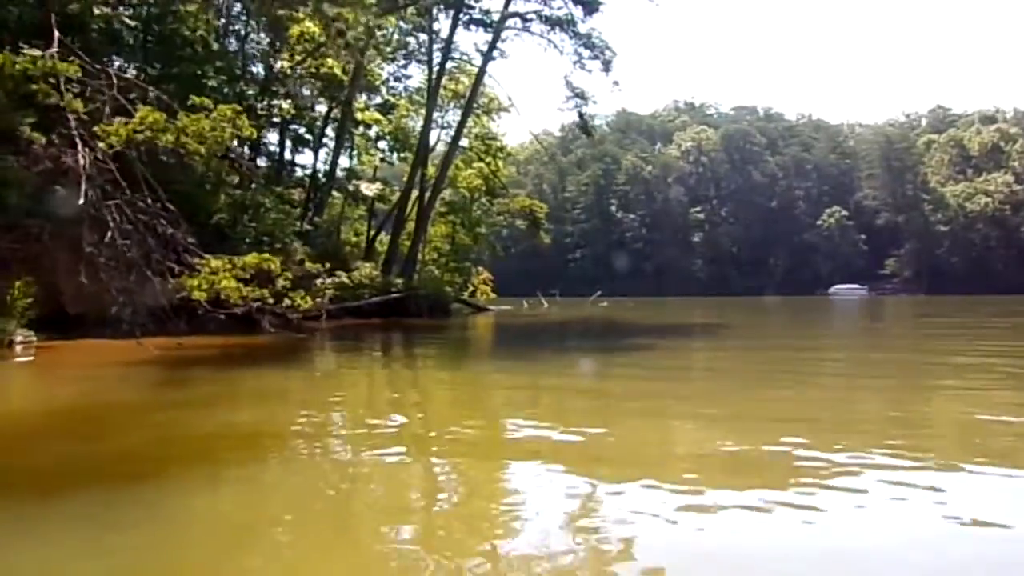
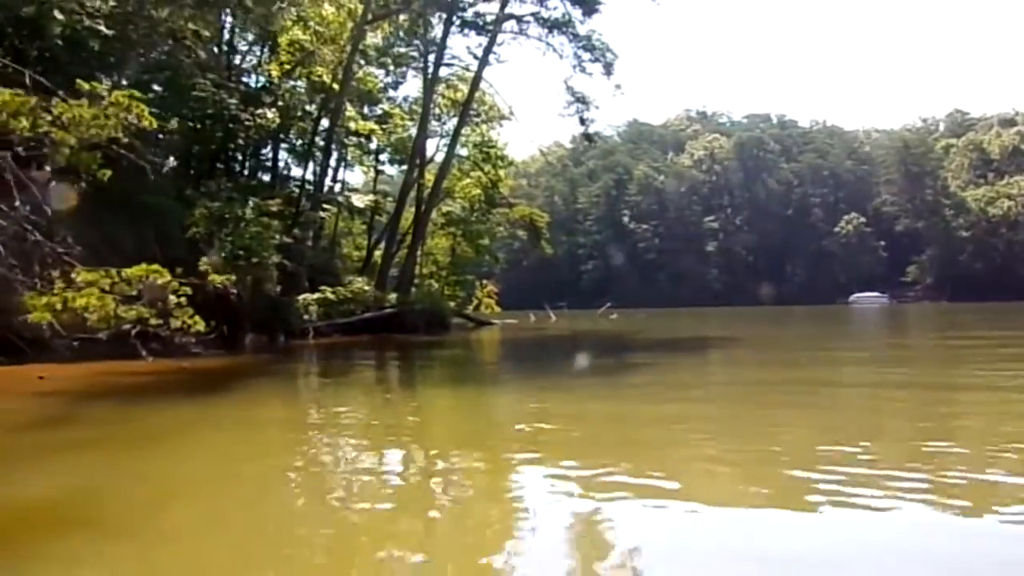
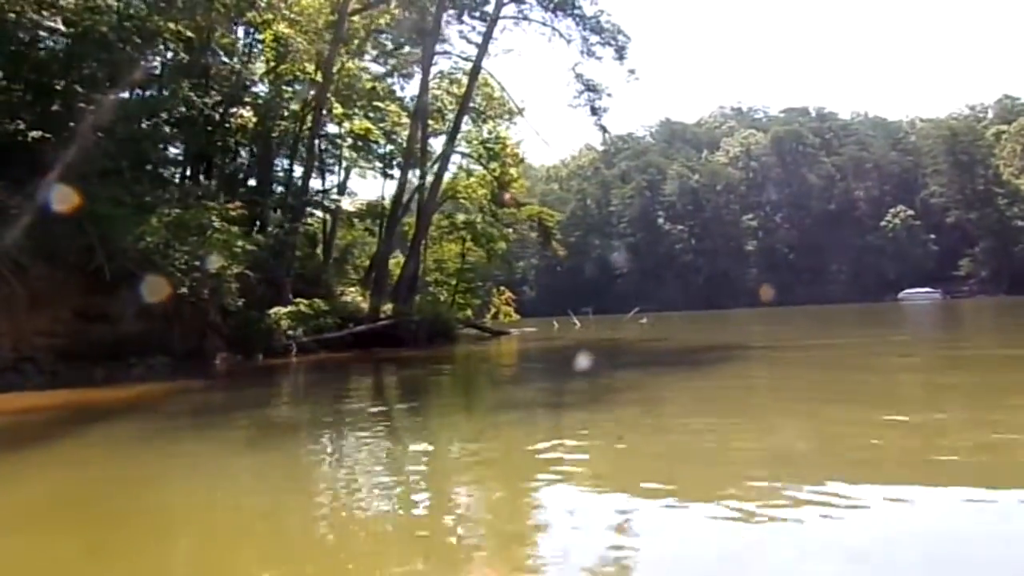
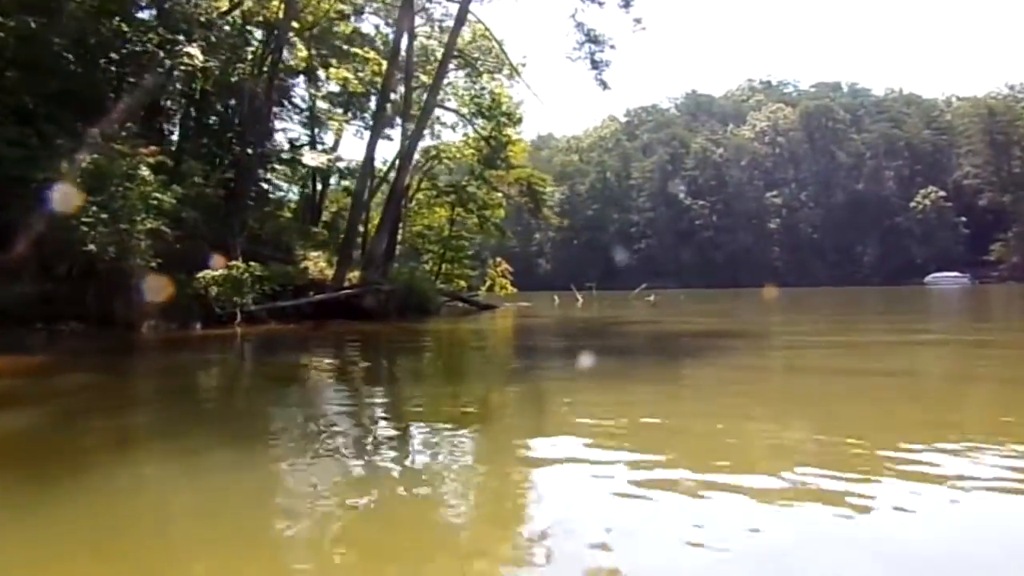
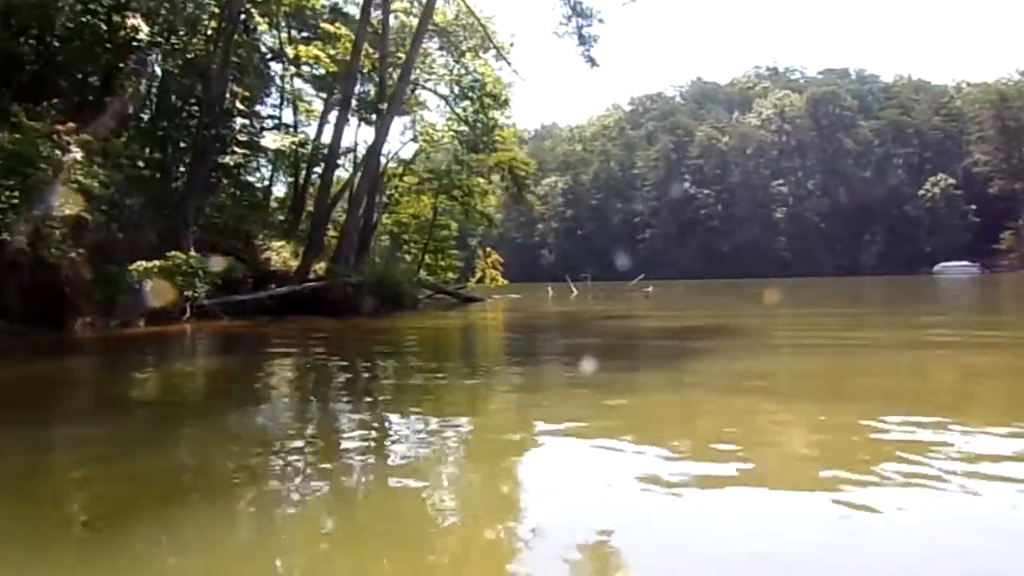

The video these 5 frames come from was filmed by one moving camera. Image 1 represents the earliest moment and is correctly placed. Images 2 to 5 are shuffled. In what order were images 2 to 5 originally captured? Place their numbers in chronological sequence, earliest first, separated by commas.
2, 3, 4, 5
